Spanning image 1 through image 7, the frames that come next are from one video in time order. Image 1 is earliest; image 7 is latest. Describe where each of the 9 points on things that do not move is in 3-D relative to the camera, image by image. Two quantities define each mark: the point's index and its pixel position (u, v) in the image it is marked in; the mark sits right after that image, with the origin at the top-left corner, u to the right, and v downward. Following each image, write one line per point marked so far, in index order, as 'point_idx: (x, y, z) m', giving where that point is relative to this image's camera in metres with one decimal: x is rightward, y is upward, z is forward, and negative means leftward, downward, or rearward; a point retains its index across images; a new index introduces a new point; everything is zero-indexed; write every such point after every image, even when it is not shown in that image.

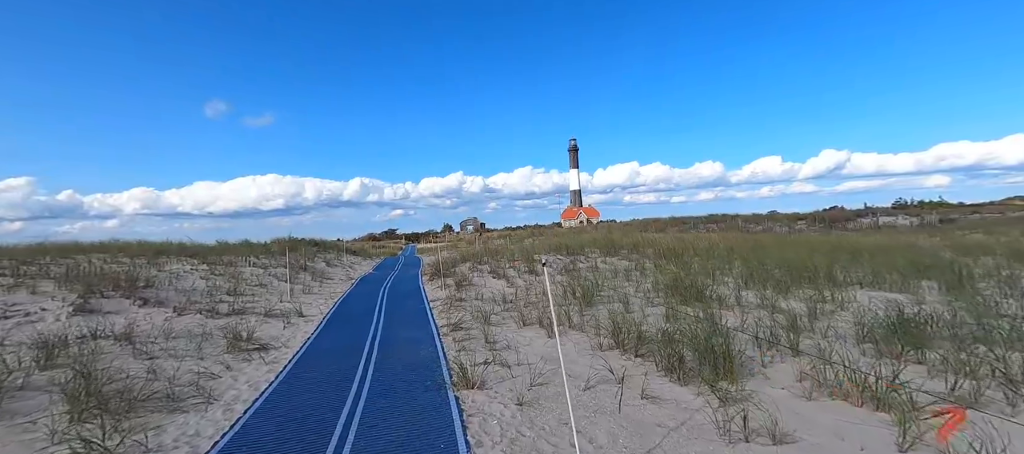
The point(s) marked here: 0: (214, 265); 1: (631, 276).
0: (-12.5, -1.6, +18.8) m
1: (+4.5, -1.9, +16.8) m
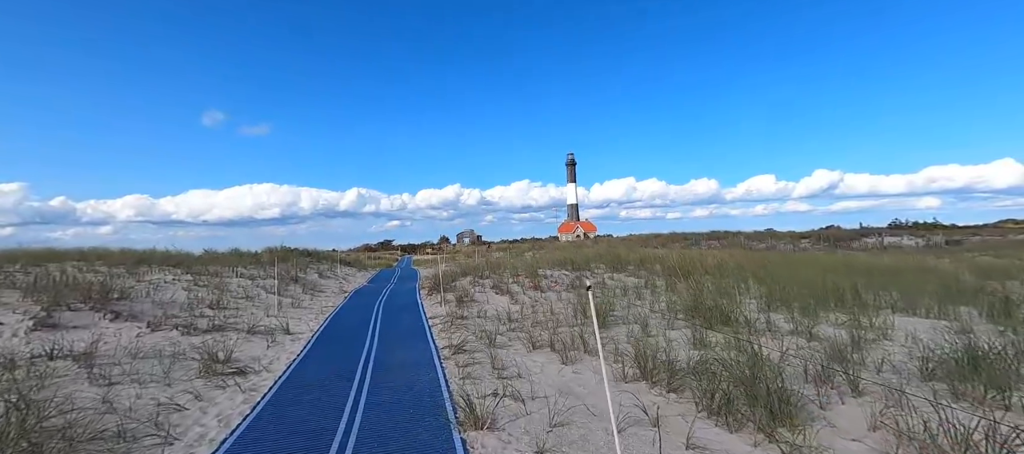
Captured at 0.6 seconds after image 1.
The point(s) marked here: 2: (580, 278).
0: (-12.3, -1.9, +17.7) m
1: (+4.6, -2.5, +15.8) m
2: (+2.8, -2.2, +18.9) m
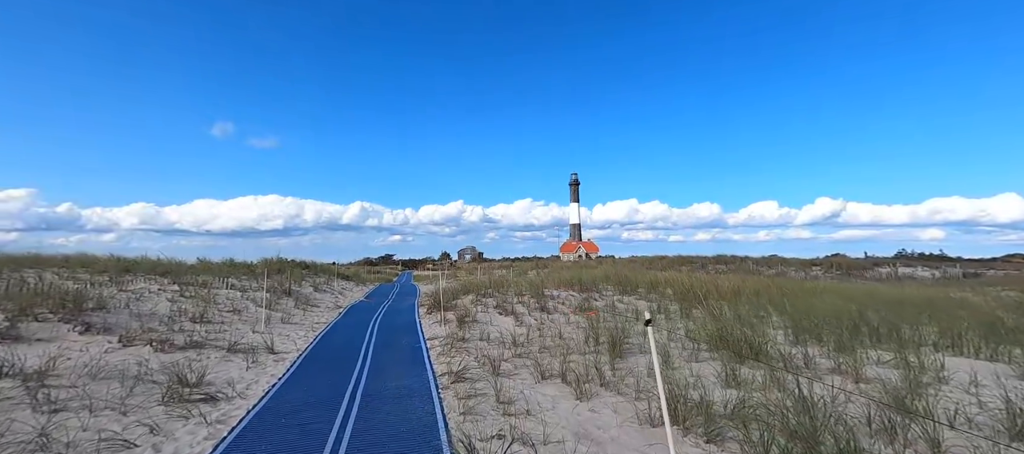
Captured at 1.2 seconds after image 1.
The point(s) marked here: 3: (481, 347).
0: (-12.2, -2.2, +16.7) m
1: (+4.8, -3.2, +14.7) m
2: (+3.0, -2.9, +17.9) m
3: (-0.8, -3.1, +11.6) m
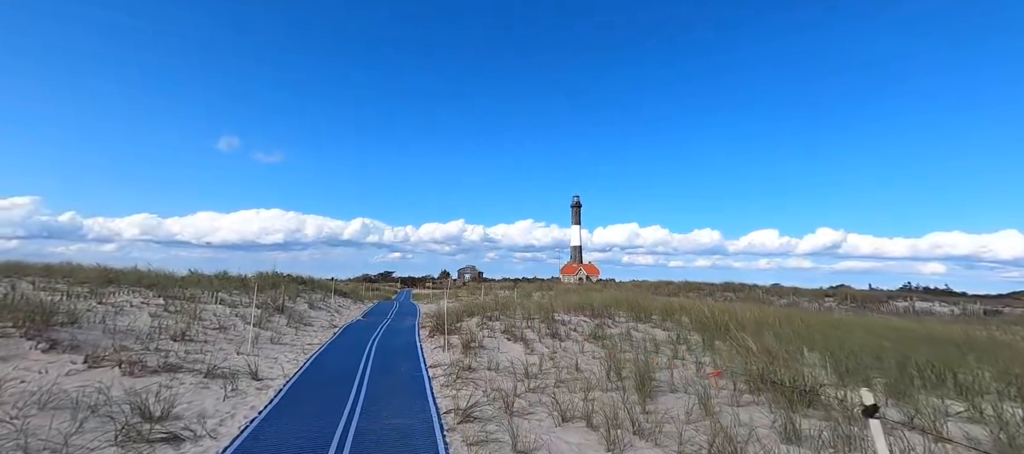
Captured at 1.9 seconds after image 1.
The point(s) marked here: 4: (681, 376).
0: (-11.8, -2.5, +15.6) m
1: (+5.1, -3.9, +13.5) m
2: (+3.3, -3.7, +16.7) m
3: (-0.5, -3.5, +10.4) m
4: (+4.0, -3.5, +10.7) m
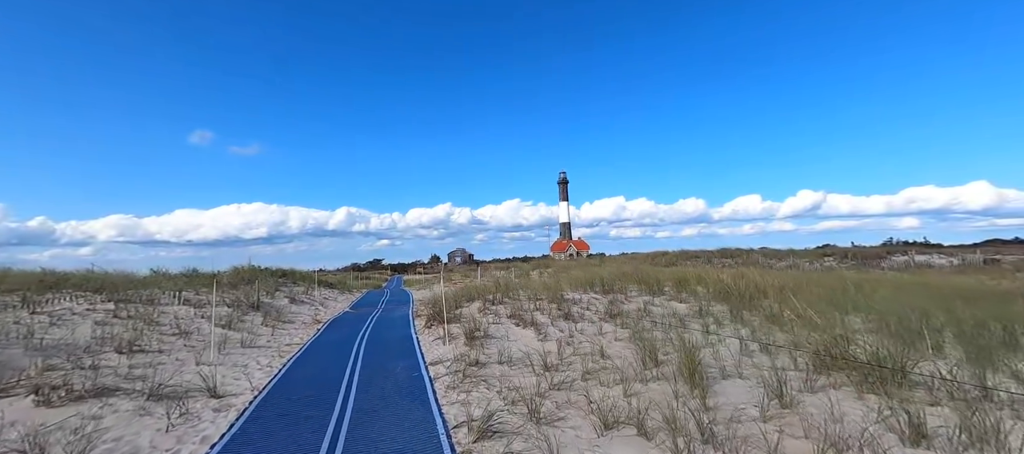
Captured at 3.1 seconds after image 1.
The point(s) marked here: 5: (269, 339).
0: (-11.7, -2.3, +13.5) m
1: (+5.3, -2.8, +11.9) m
2: (+3.5, -2.6, +15.1) m
3: (-0.2, -2.9, +8.7) m
4: (+4.4, -2.6, +9.1) m
5: (-6.9, -3.2, +12.7) m
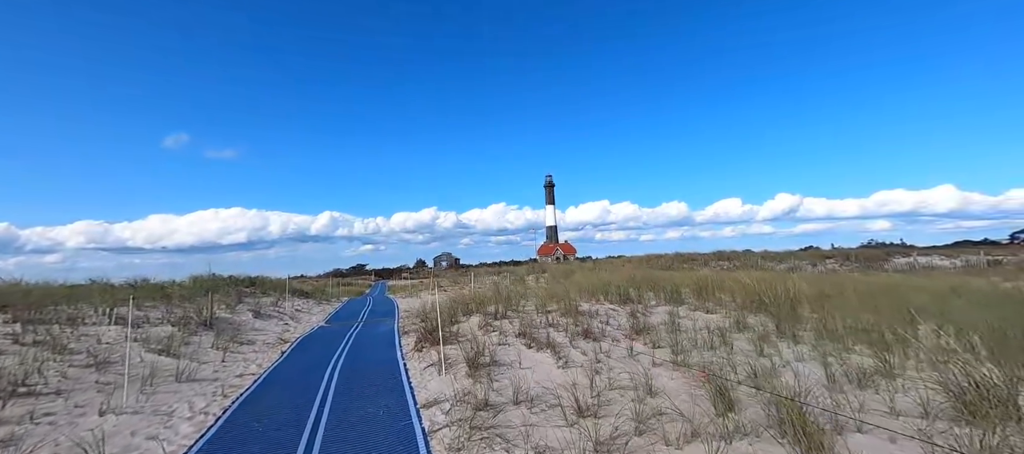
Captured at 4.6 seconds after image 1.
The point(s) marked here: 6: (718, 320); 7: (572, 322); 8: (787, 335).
0: (-11.5, -2.4, +10.7) m
1: (+5.6, -2.7, +9.7) m
2: (+3.6, -2.5, +12.8) m
3: (+0.2, -2.8, +6.3) m
4: (+4.7, -2.5, +6.9) m
5: (-6.7, -3.2, +10.2) m
6: (+6.1, -2.7, +13.3) m
7: (+1.6, -2.5, +11.8) m
8: (+7.0, -2.6, +11.3) m
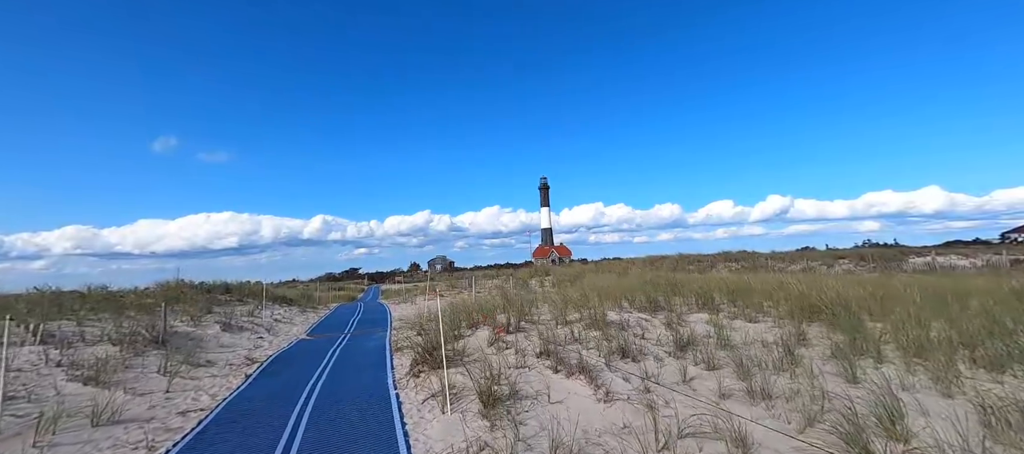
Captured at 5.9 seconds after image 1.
0: (-11.1, -2.3, +8.5) m
1: (+6.0, -2.5, +7.7) m
2: (+4.0, -2.4, +10.7) m
3: (+0.6, -2.6, +4.2) m
4: (+5.1, -2.3, +4.8) m
5: (-6.3, -3.1, +7.9) m
6: (+6.5, -2.5, +11.2) m
7: (+1.9, -2.4, +9.7) m
8: (+7.4, -2.5, +9.2) m
